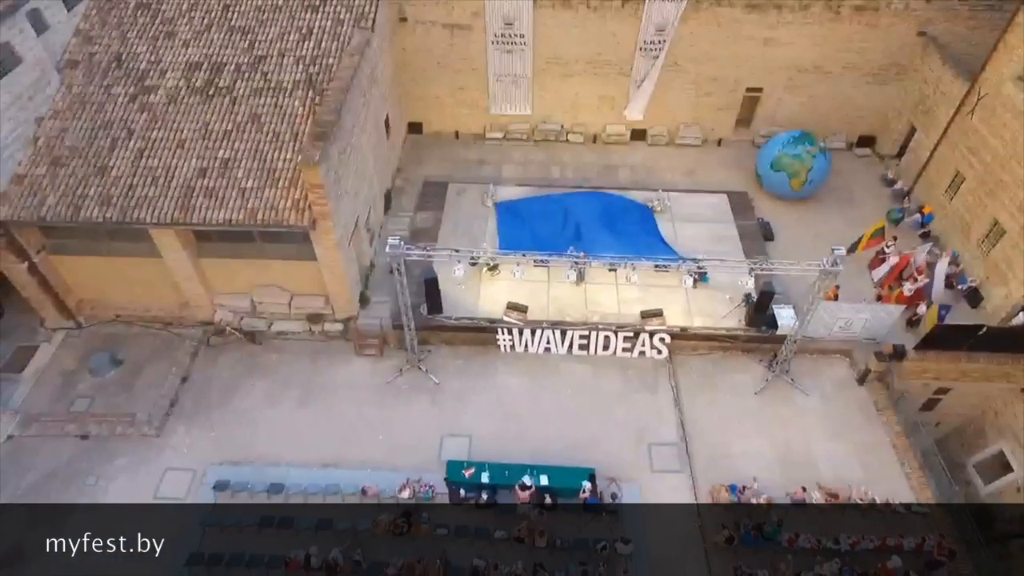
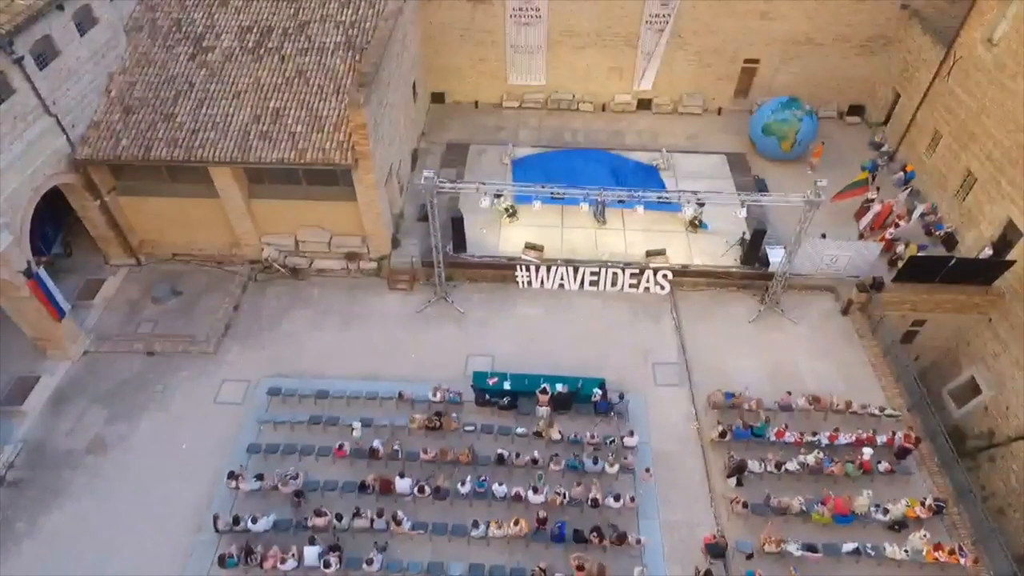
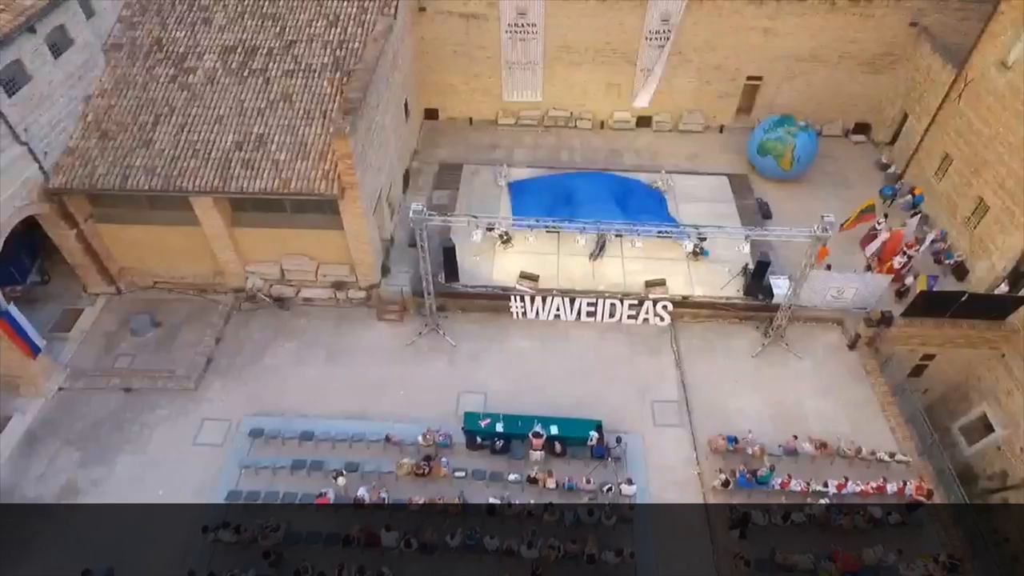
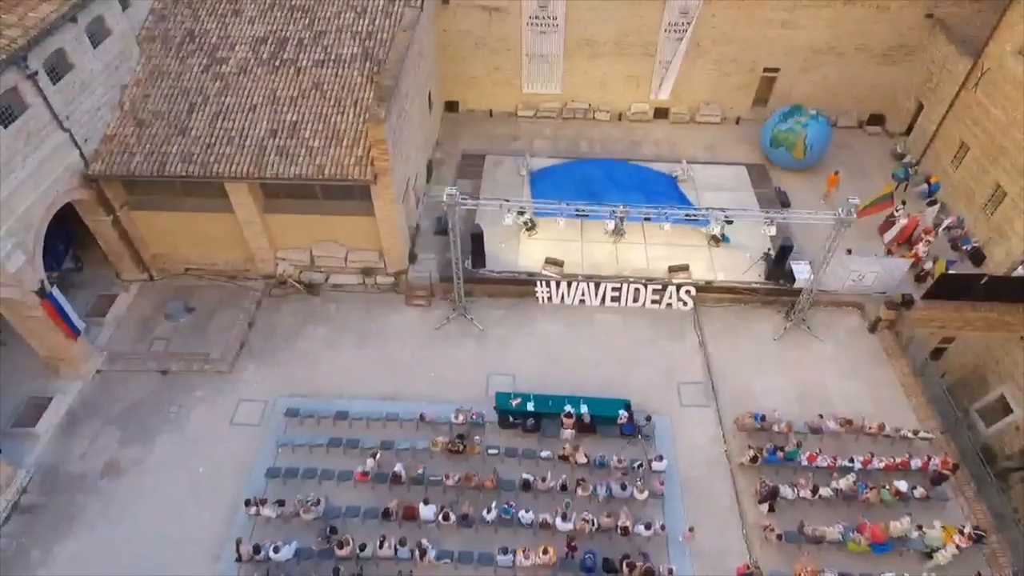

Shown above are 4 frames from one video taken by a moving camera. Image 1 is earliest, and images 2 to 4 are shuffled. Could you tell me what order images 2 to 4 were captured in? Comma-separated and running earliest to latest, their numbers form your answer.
3, 4, 2
